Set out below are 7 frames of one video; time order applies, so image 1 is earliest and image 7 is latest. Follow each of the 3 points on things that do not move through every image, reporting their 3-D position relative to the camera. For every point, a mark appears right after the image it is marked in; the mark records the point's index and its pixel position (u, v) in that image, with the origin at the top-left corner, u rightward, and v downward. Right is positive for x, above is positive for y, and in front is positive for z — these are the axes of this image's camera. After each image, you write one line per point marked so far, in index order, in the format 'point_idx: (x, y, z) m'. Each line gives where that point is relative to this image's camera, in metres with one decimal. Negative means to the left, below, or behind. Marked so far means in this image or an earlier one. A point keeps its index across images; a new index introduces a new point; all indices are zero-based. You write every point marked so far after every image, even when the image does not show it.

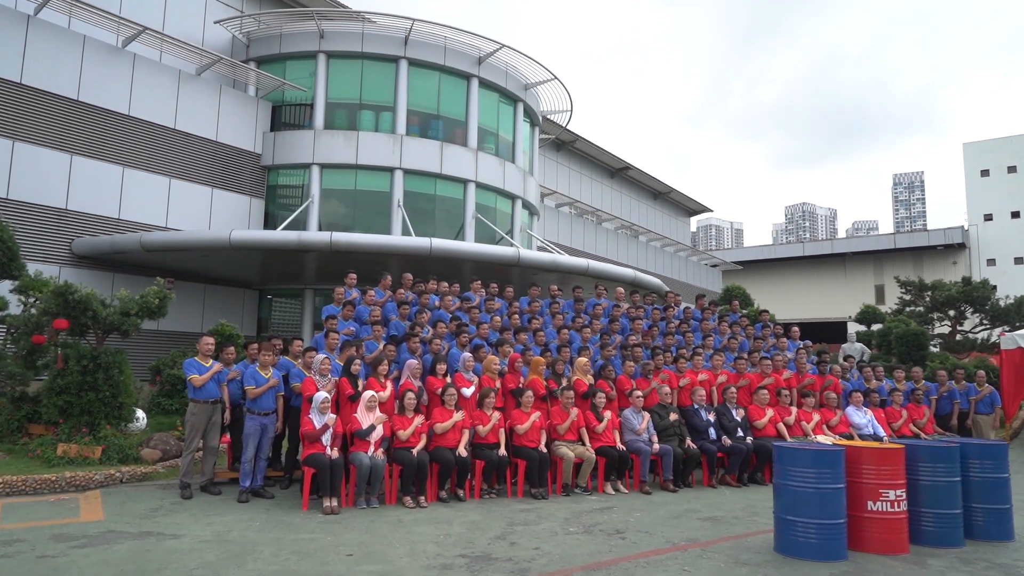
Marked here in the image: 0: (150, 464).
0: (-4.3, -2.1, +8.5) m
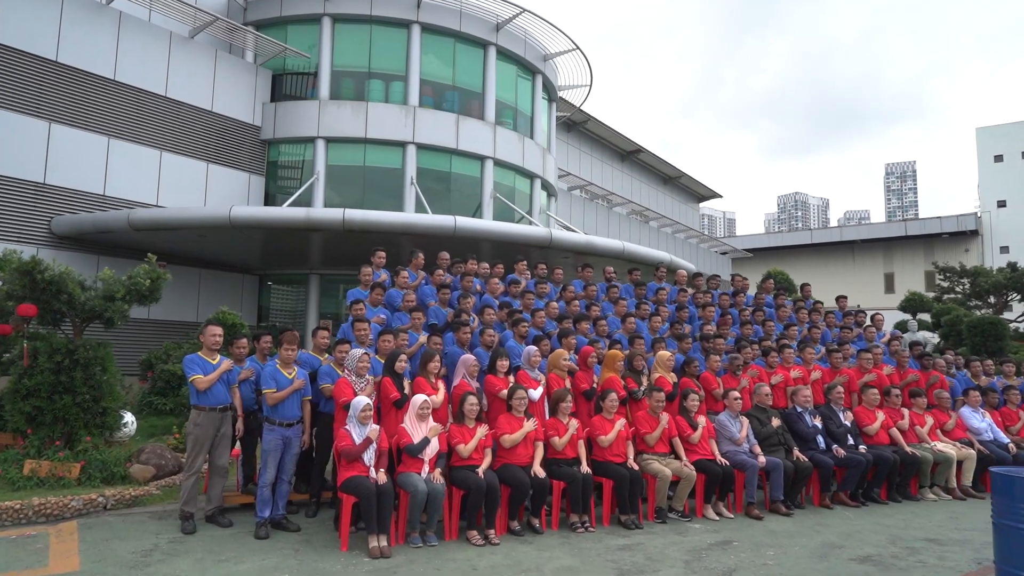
0: (-3.6, -1.9, +6.8) m
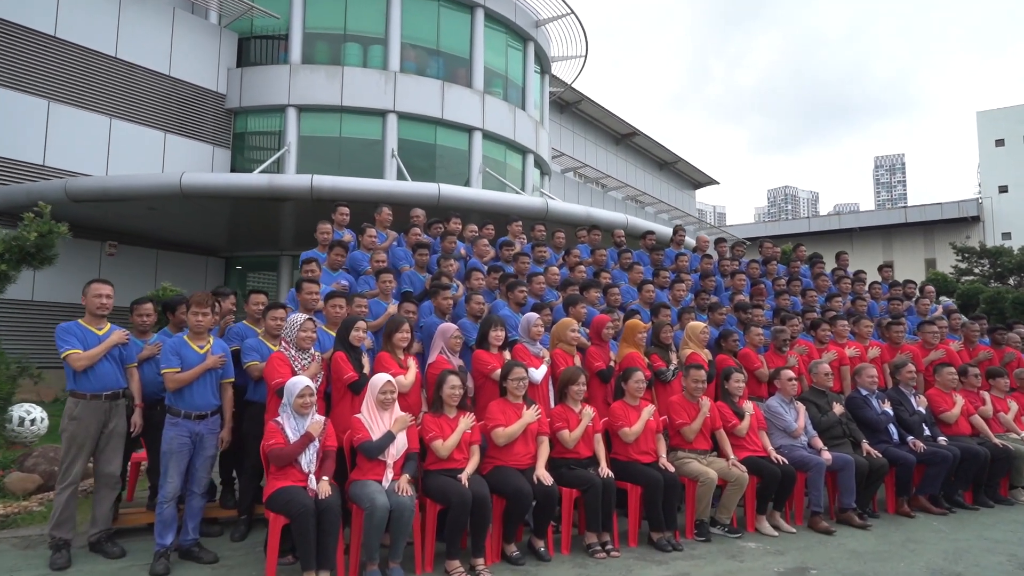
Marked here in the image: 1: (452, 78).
0: (-3.6, -1.5, +5.2) m
1: (-1.5, +5.4, +18.5) m
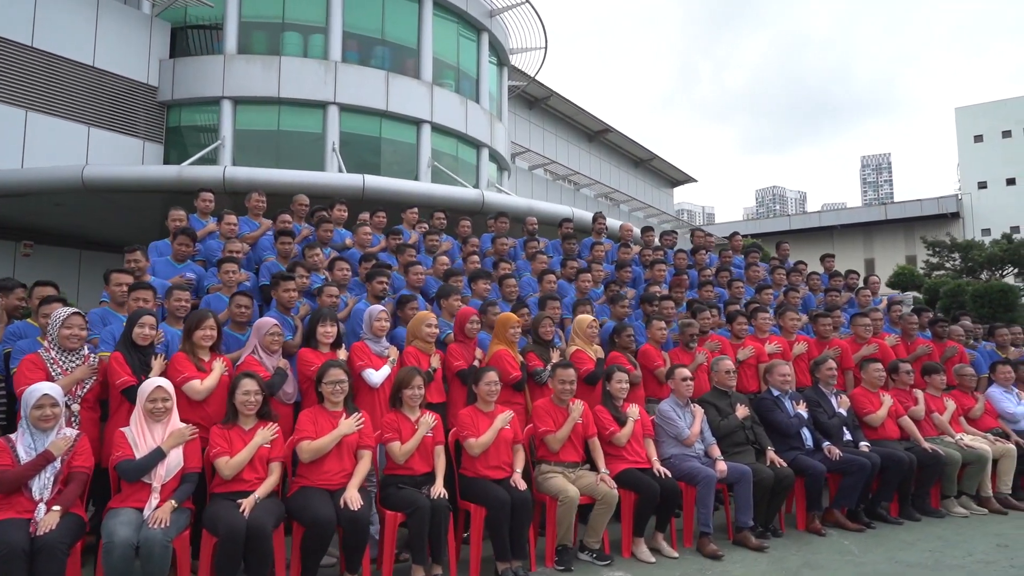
0: (-4.6, -1.5, +4.4) m
1: (-2.8, +5.5, +17.7) m
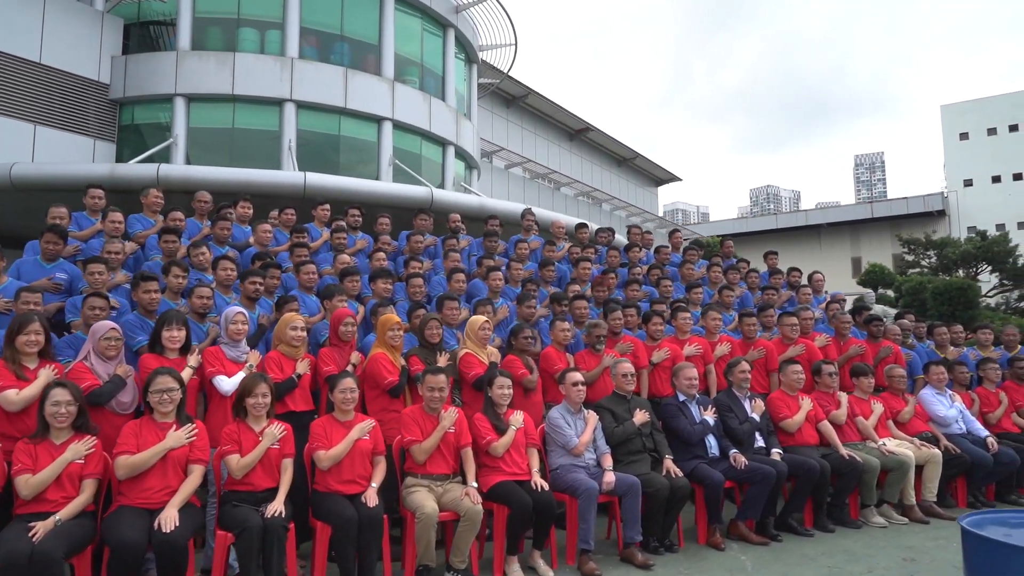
0: (-5.4, -1.5, +4.0) m
1: (-3.7, +5.4, +17.4) m
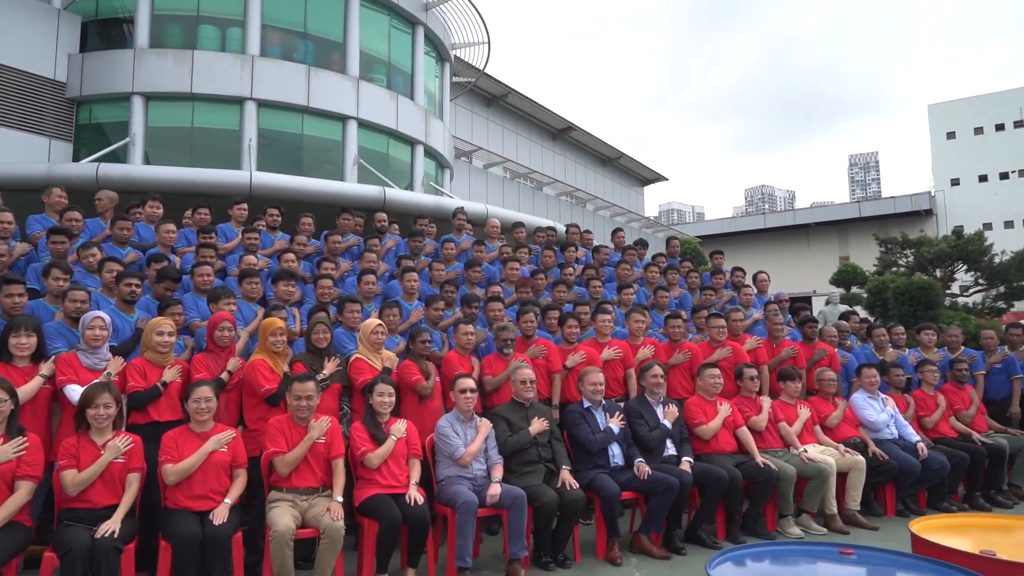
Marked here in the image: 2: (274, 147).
0: (-6.1, -1.5, +3.8) m
1: (-4.5, +5.4, +17.1) m
2: (-5.4, +3.2, +16.3) m
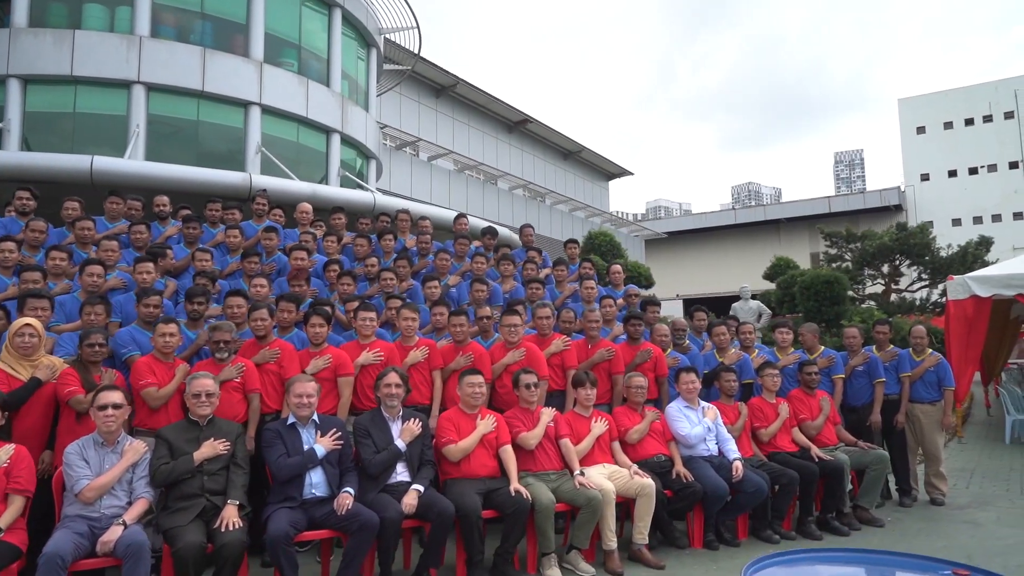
0: (-7.9, -1.5, +2.8) m
1: (-6.5, +5.5, +16.1) m
2: (-7.4, +3.3, +15.3) m
